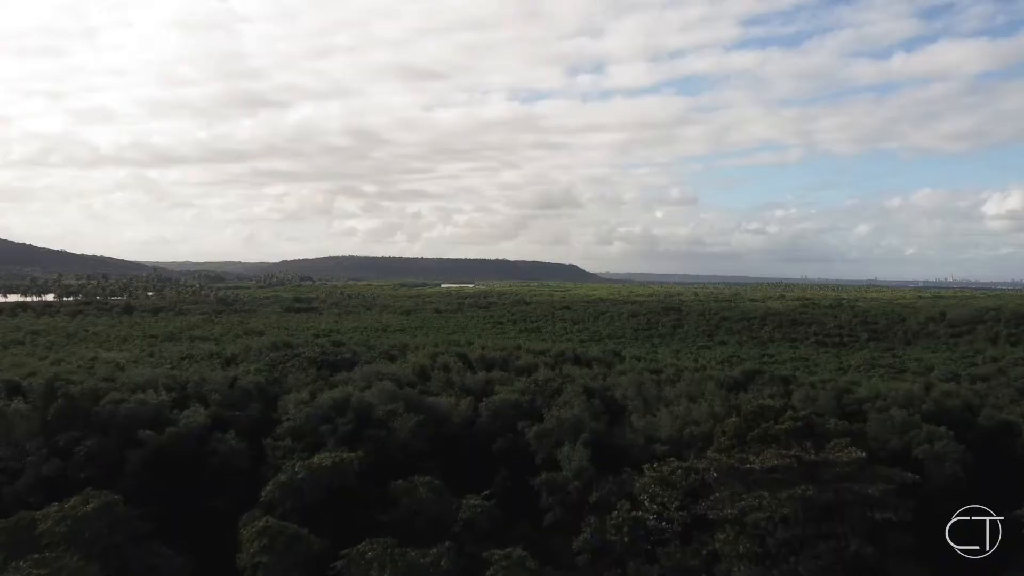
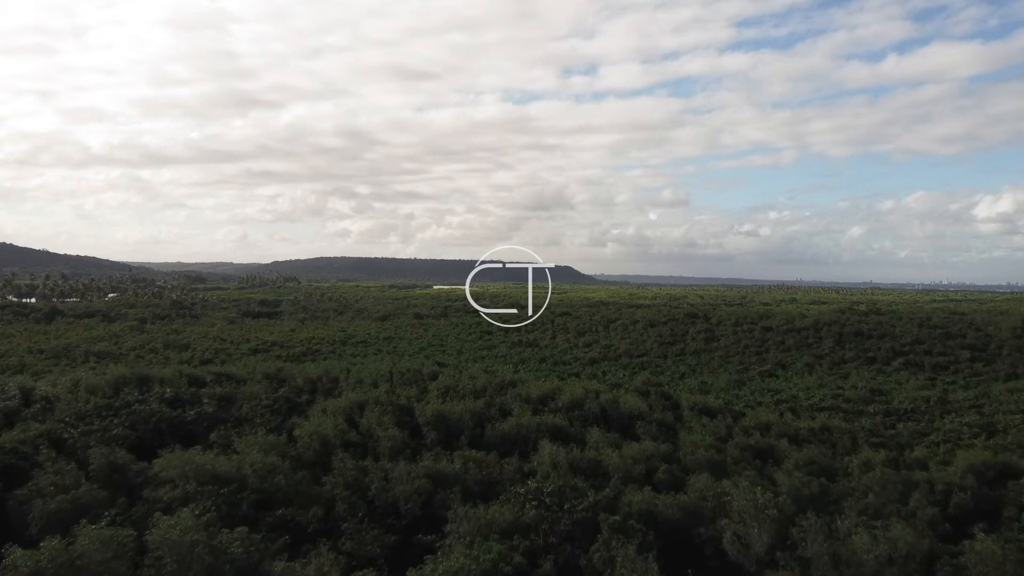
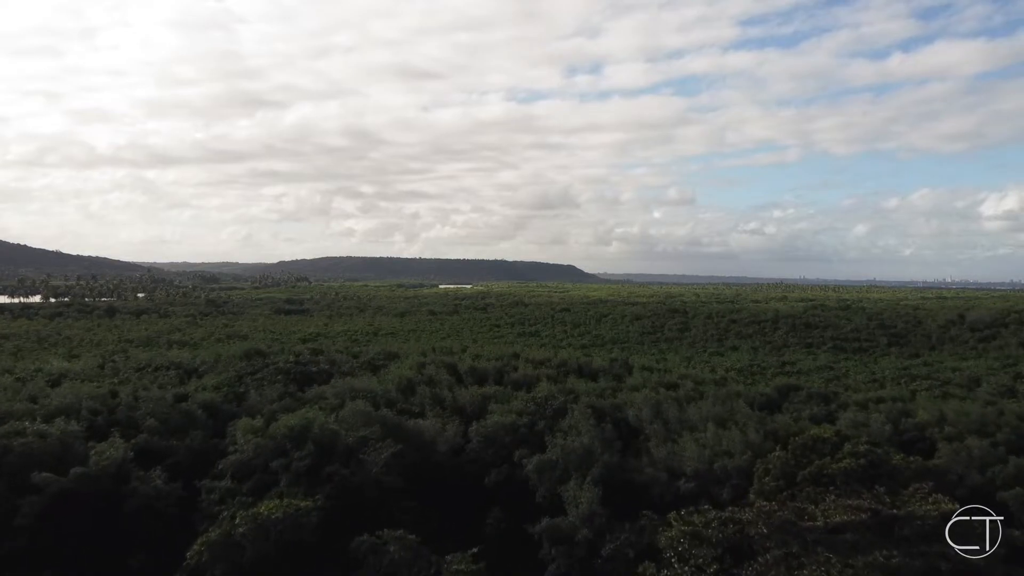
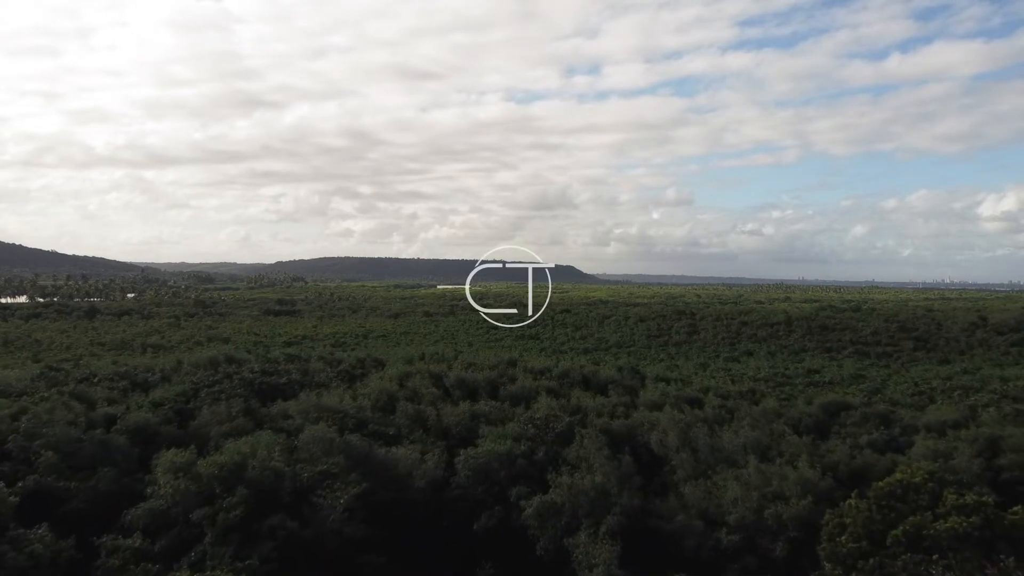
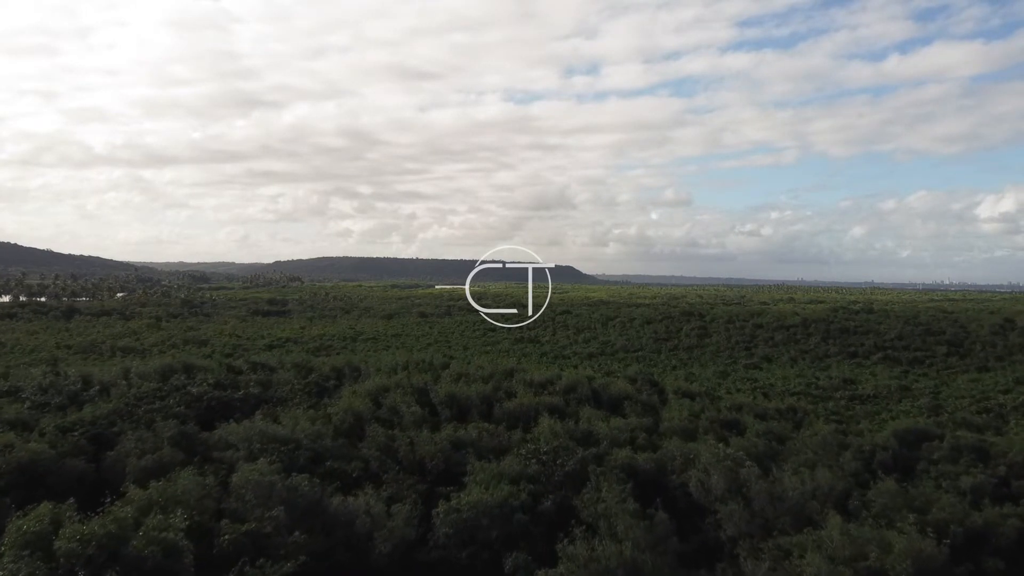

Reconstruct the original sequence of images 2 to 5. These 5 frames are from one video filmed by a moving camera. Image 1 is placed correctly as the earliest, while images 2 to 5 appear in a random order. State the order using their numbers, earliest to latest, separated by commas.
3, 4, 5, 2
